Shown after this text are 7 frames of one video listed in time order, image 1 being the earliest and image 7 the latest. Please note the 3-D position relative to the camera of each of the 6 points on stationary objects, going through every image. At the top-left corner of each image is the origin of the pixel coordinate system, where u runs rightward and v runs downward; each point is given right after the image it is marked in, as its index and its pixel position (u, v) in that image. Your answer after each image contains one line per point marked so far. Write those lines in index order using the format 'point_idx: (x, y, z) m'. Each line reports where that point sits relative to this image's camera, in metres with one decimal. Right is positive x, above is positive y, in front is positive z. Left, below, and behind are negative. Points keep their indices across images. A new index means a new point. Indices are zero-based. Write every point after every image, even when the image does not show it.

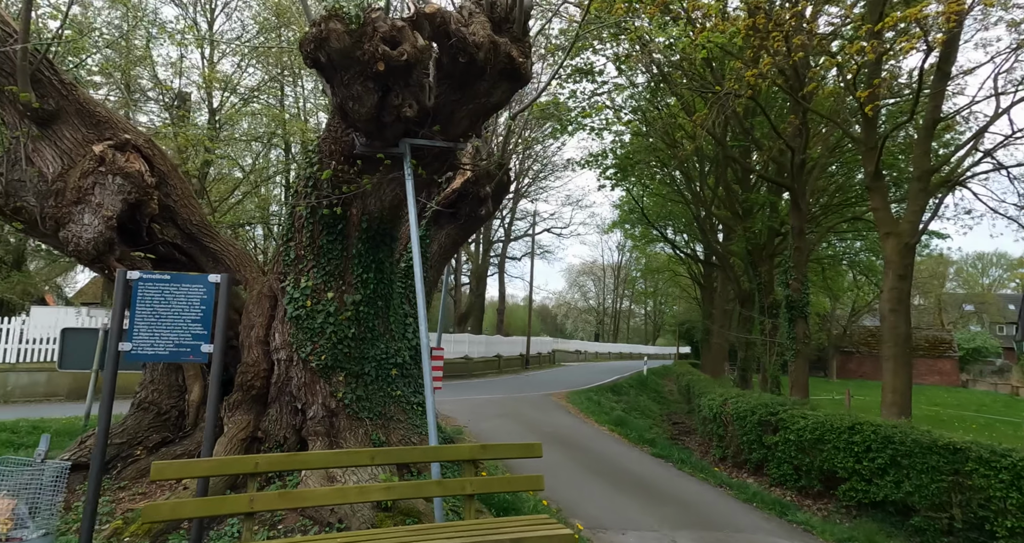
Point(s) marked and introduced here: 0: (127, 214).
0: (-3.5, +0.5, +6.3) m
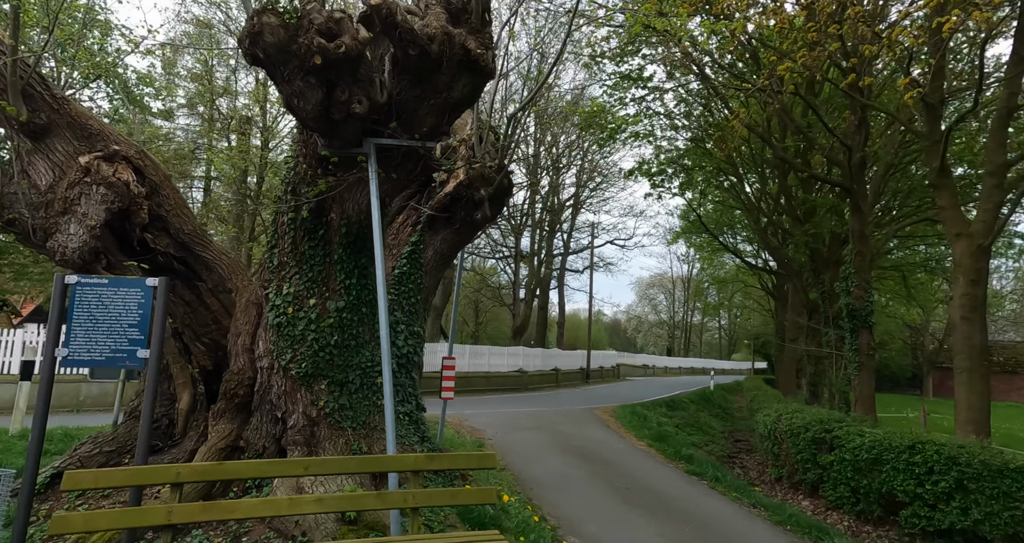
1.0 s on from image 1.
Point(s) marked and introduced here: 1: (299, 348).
0: (-3.7, +0.4, +6.4) m
1: (-2.0, -0.7, +6.4) m
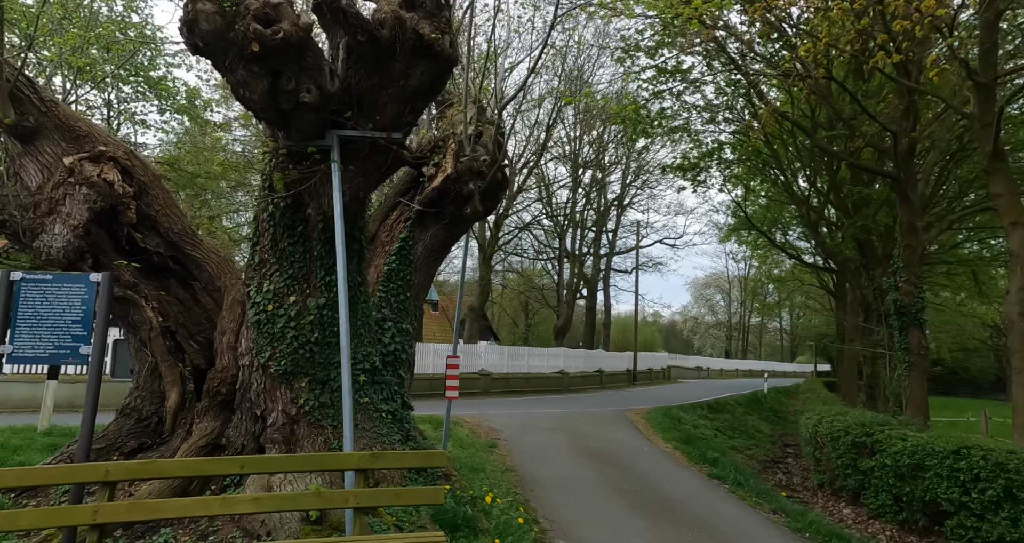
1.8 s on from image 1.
0: (-3.9, +0.5, +6.5) m
1: (-2.2, -0.7, +6.4) m
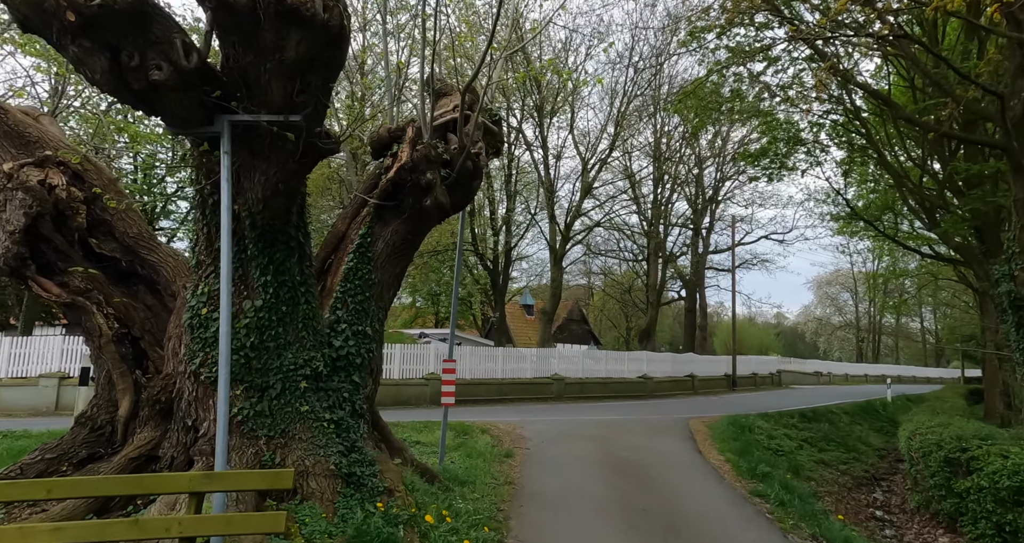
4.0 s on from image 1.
0: (-4.3, +0.4, +6.4) m
1: (-2.6, -0.7, +6.0) m
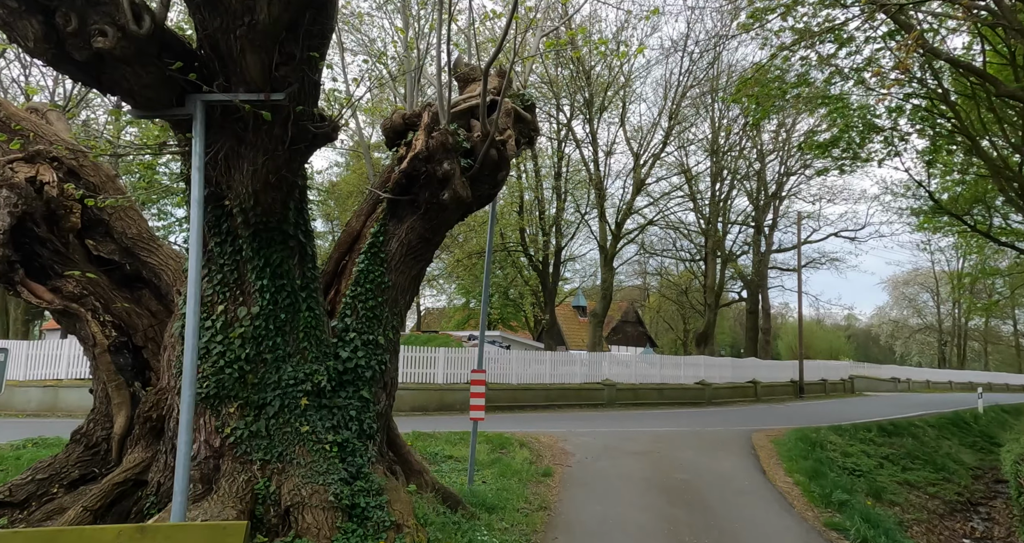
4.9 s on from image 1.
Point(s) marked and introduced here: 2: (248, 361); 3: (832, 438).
0: (-4.1, +0.4, +5.9) m
1: (-2.4, -0.7, +5.4) m
2: (-2.1, -0.7, +5.4) m
3: (+6.4, -3.3, +13.8) m
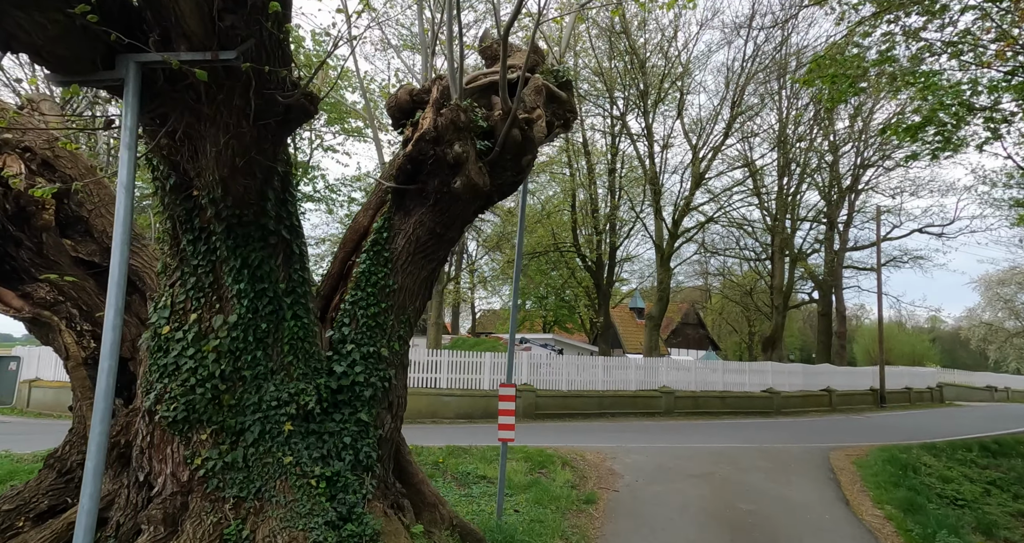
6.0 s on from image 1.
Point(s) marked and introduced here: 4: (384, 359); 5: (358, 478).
0: (-3.9, +0.3, +5.3) m
1: (-2.3, -0.7, +4.6) m
2: (-1.9, -0.7, +4.6) m
3: (+7.2, -3.3, +12.2) m
4: (-1.0, -0.7, +5.2) m
5: (-1.1, -1.4, +4.8) m
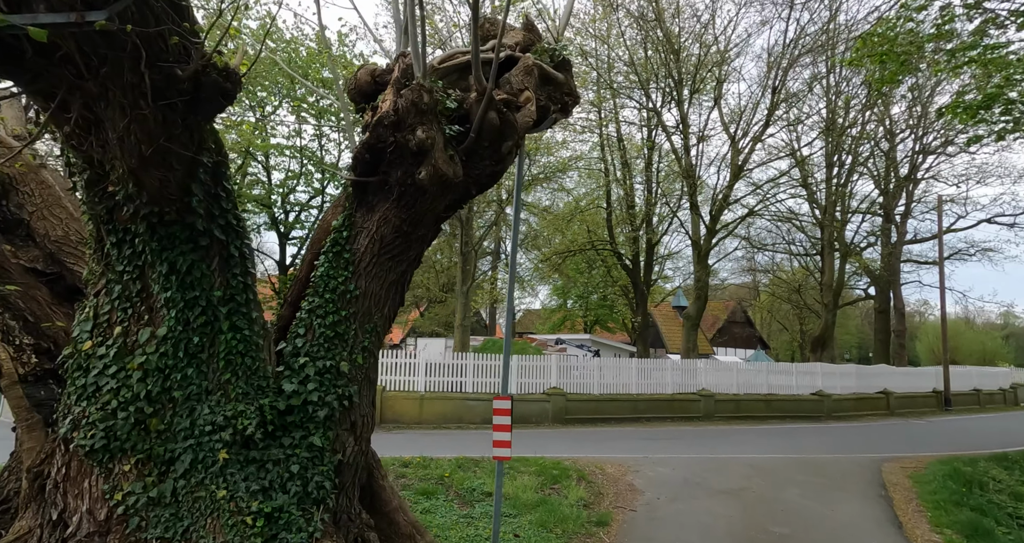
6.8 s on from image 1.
0: (-4.1, +0.3, +4.8) m
1: (-2.5, -0.8, +4.0) m
2: (-2.1, -0.8, +4.0) m
3: (+7.6, -3.2, +10.9) m
4: (-1.1, -0.7, +4.5) m
5: (-1.2, -1.5, +4.2) m
